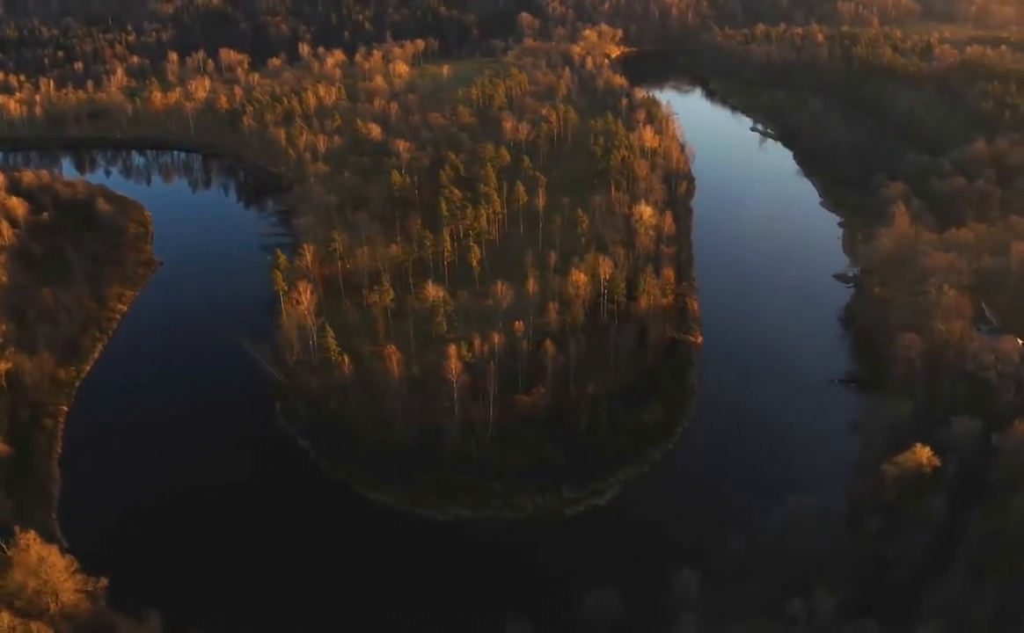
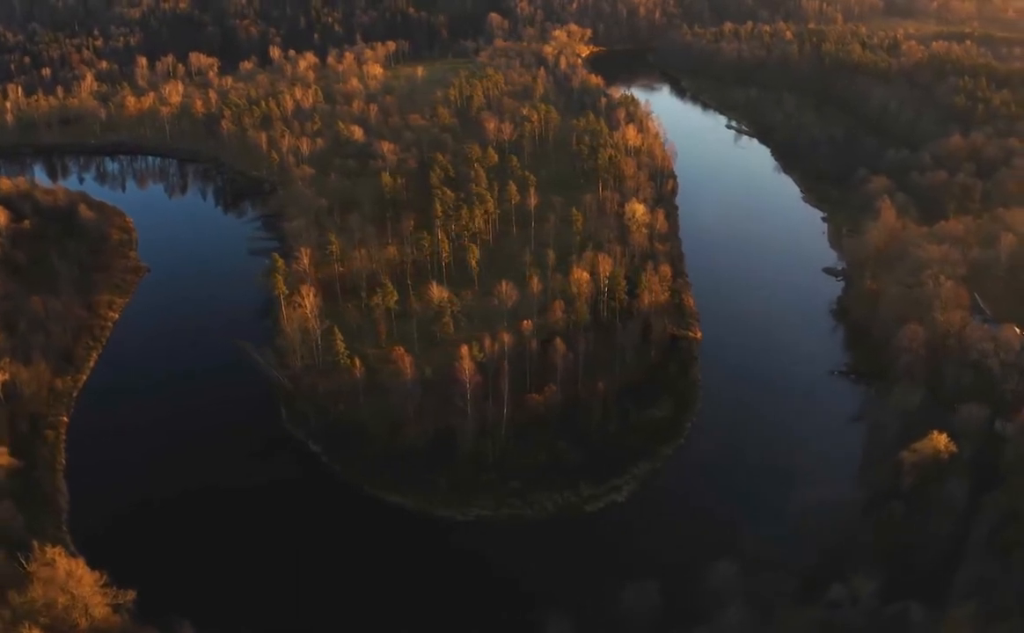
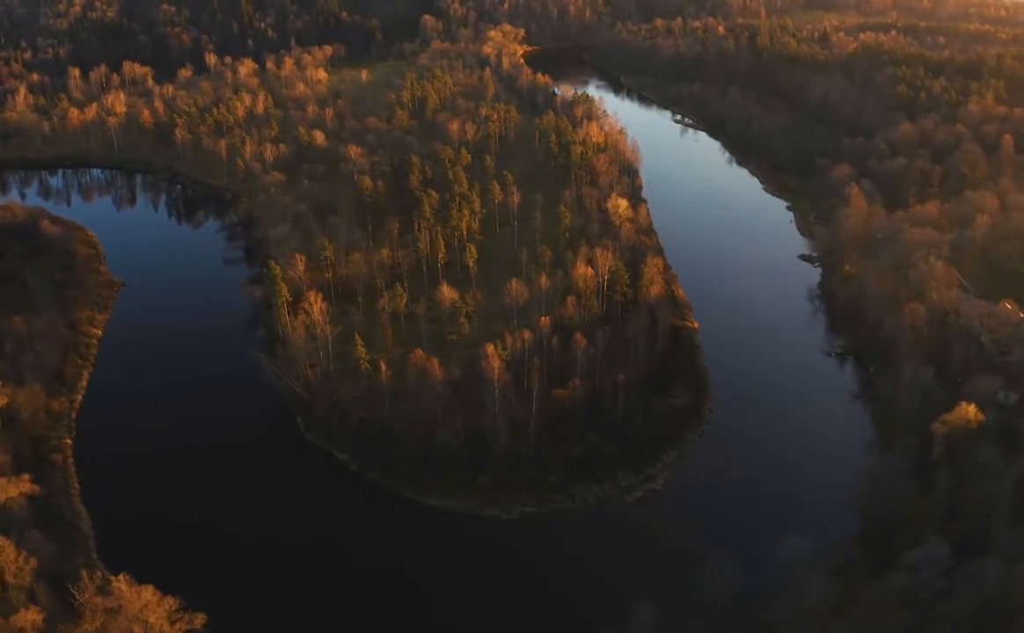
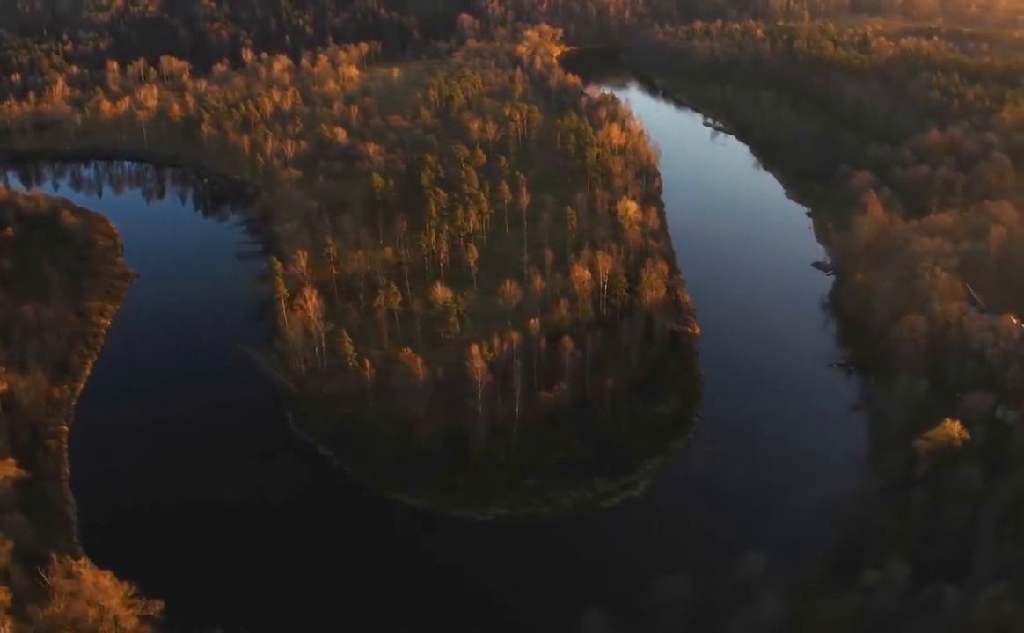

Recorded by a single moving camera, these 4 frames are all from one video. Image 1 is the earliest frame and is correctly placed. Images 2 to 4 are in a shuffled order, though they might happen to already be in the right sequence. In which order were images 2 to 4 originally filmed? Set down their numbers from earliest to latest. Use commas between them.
2, 4, 3
